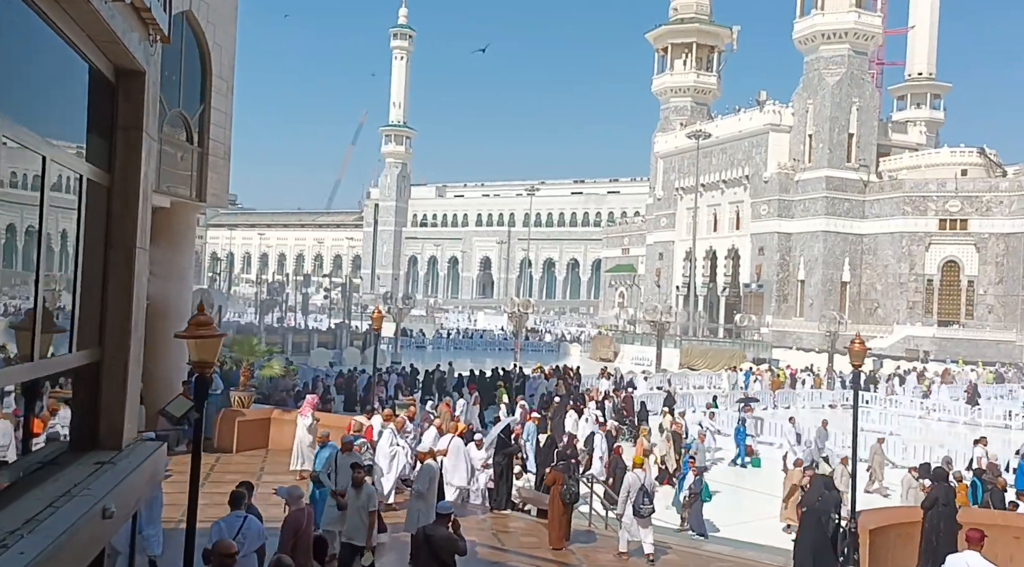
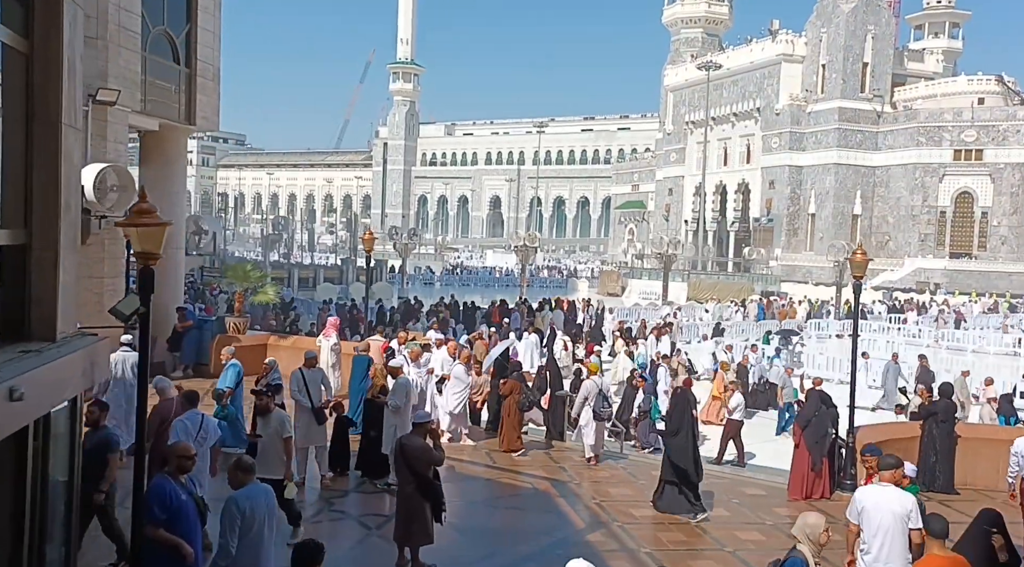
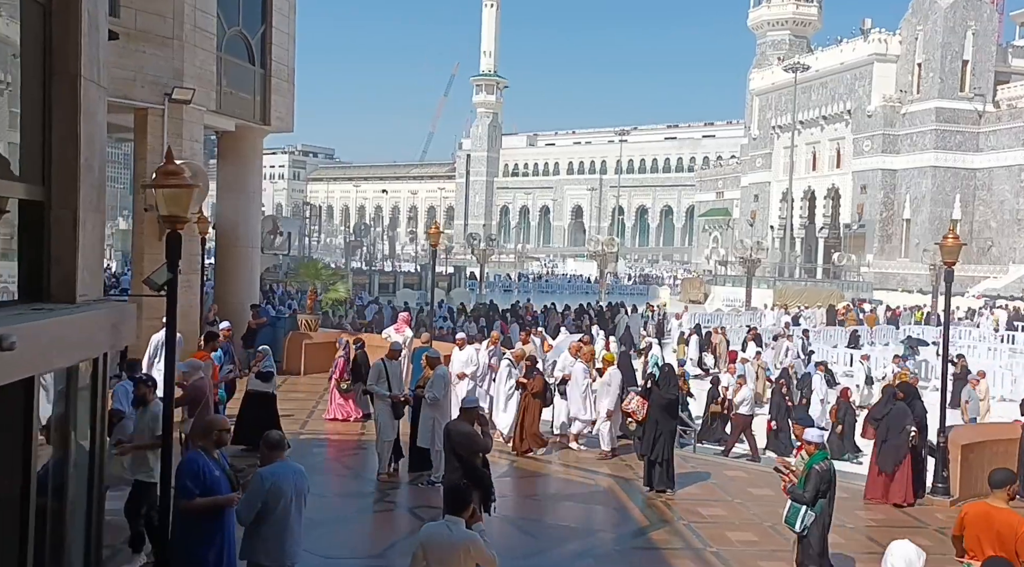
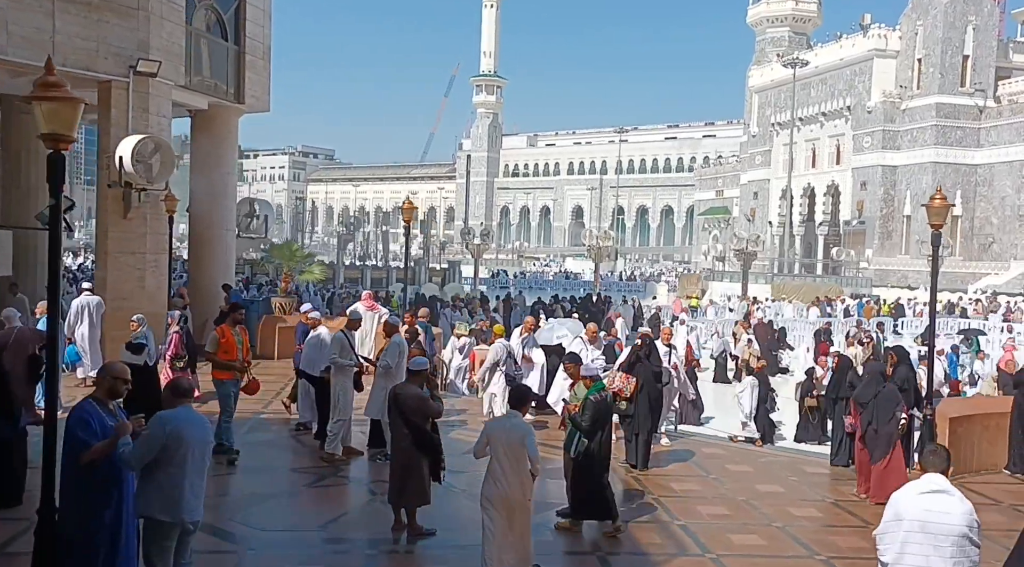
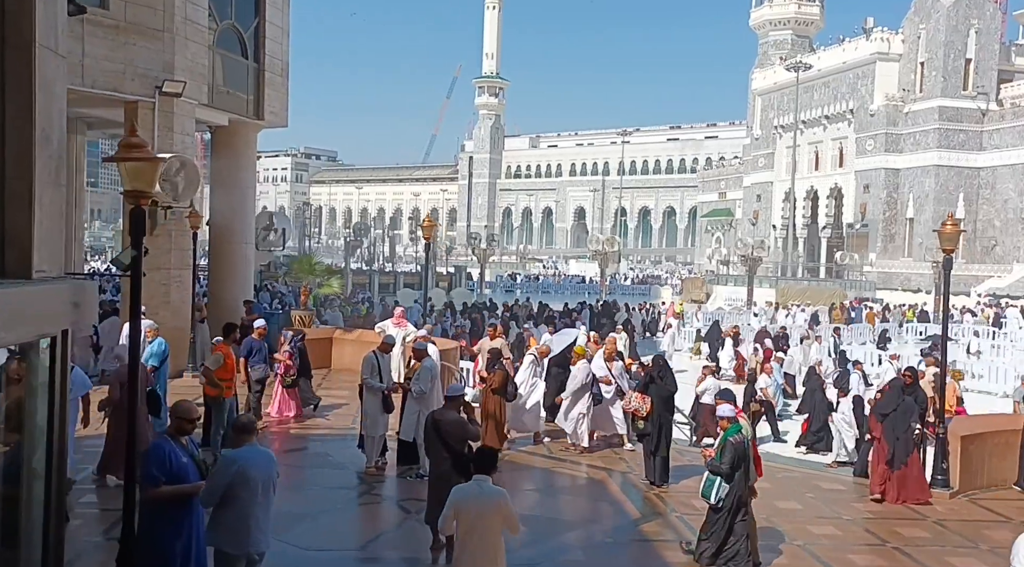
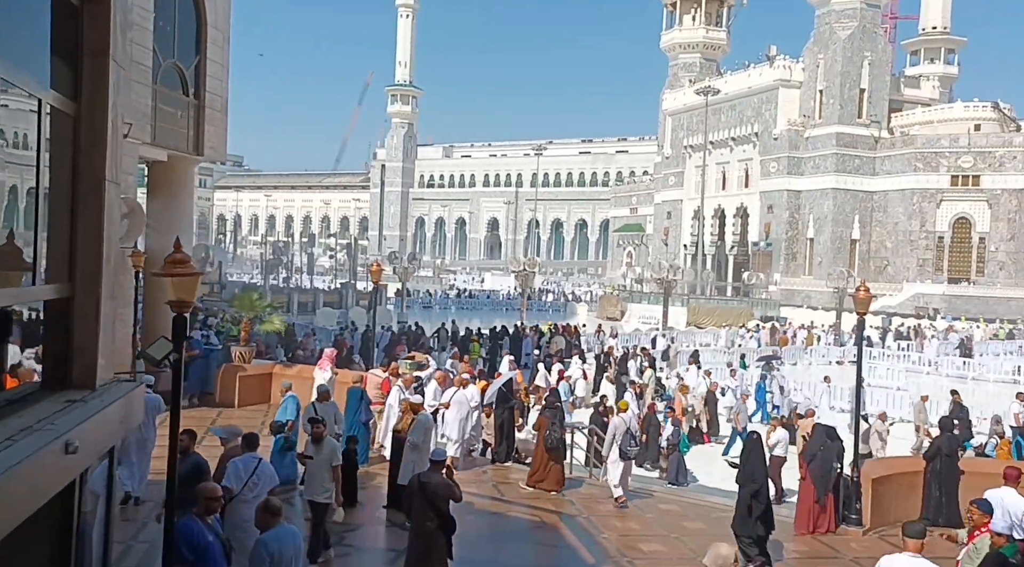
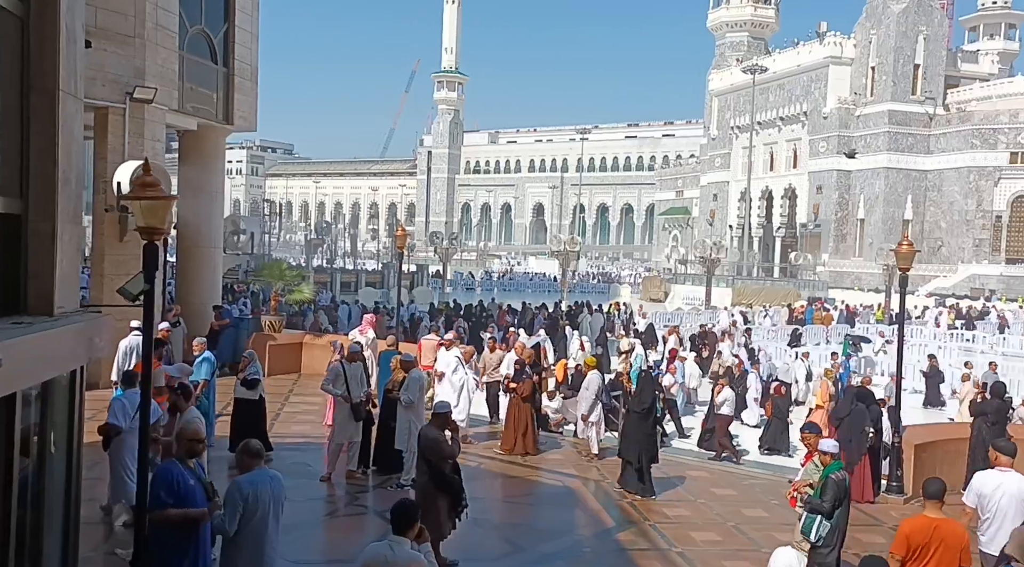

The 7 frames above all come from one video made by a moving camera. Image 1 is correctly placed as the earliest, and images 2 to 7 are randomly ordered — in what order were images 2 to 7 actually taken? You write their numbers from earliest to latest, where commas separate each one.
6, 2, 7, 3, 5, 4
